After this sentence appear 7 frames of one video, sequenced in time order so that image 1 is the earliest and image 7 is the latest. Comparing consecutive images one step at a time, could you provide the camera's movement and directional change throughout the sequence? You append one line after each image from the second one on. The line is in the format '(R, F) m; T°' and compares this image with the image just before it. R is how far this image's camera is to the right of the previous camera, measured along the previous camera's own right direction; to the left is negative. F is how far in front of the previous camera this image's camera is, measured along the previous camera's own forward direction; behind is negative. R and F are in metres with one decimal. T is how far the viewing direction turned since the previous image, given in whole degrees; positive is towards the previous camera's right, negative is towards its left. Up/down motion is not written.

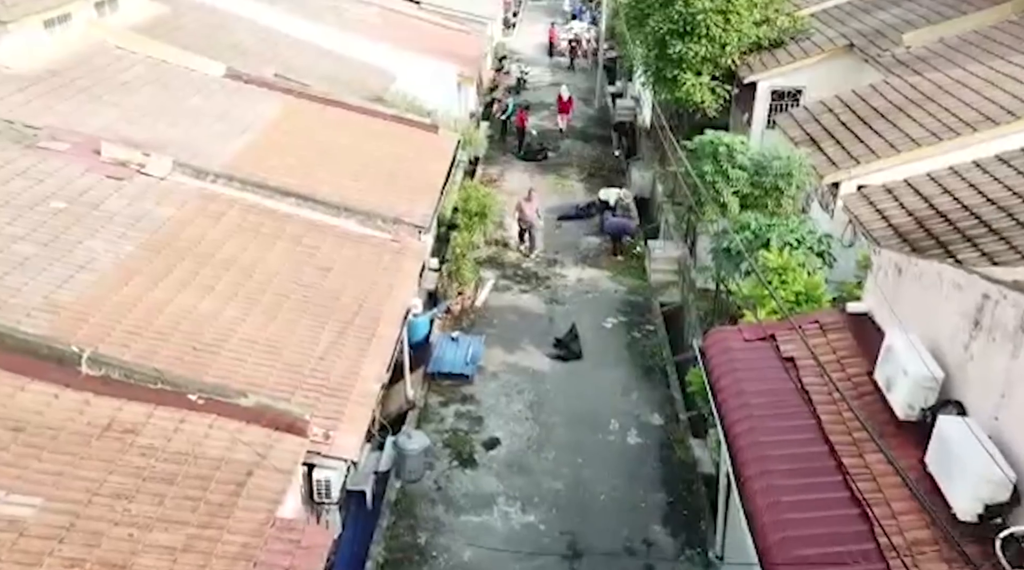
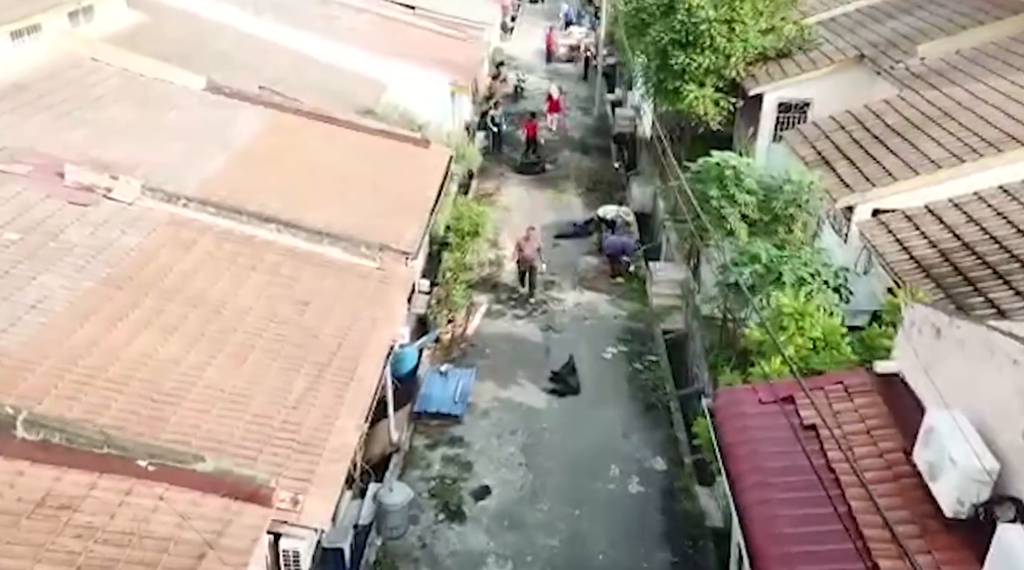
(+0.1, +0.8) m; 0°
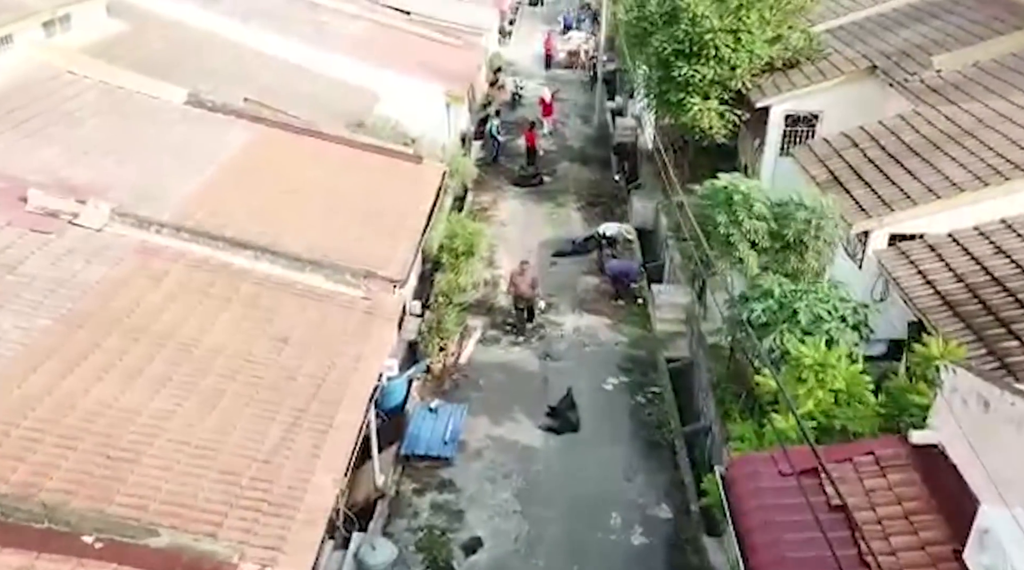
(+0.1, +0.7) m; 0°
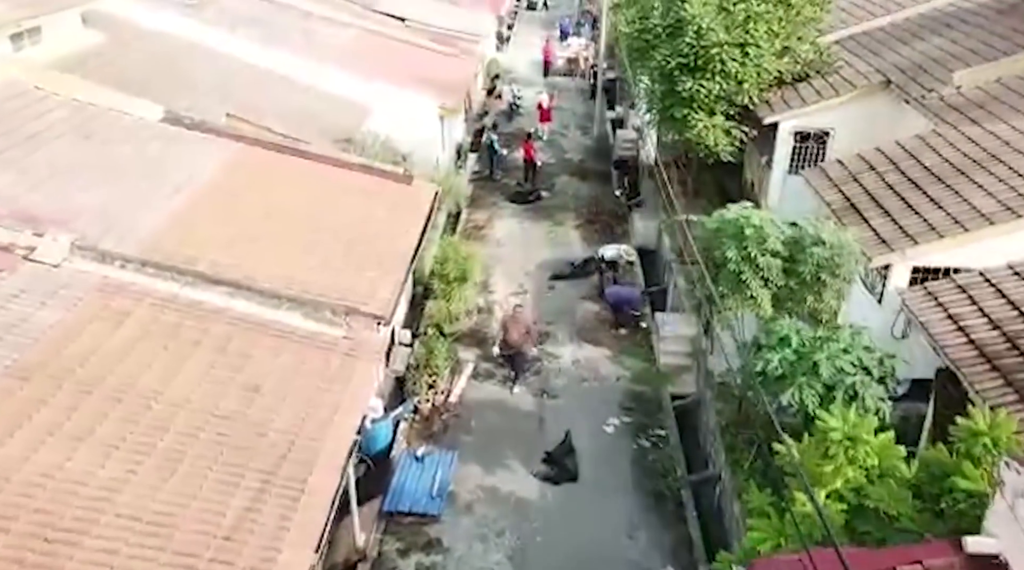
(+0.1, +0.8) m; 0°
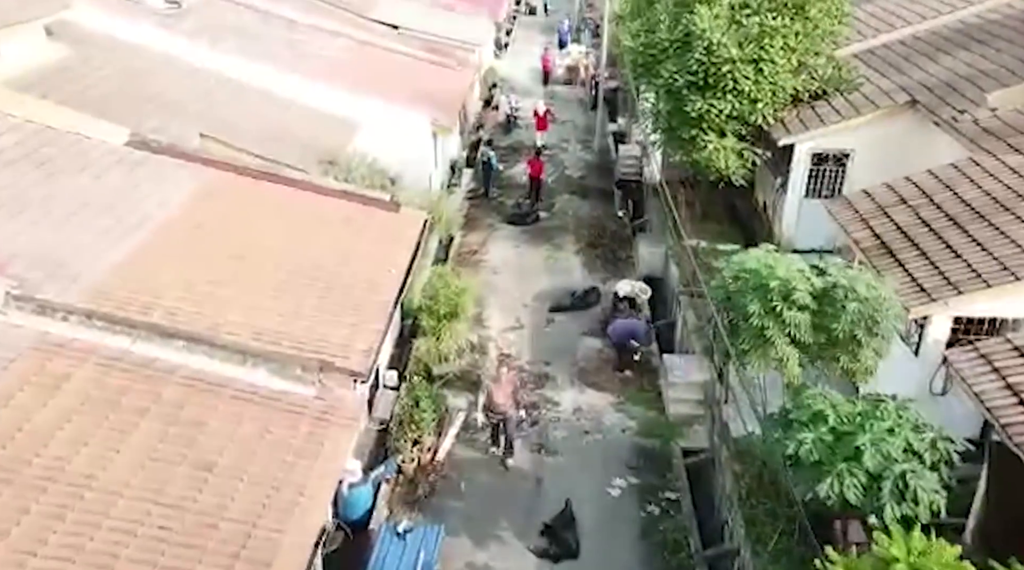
(+0.1, +1.2) m; 0°
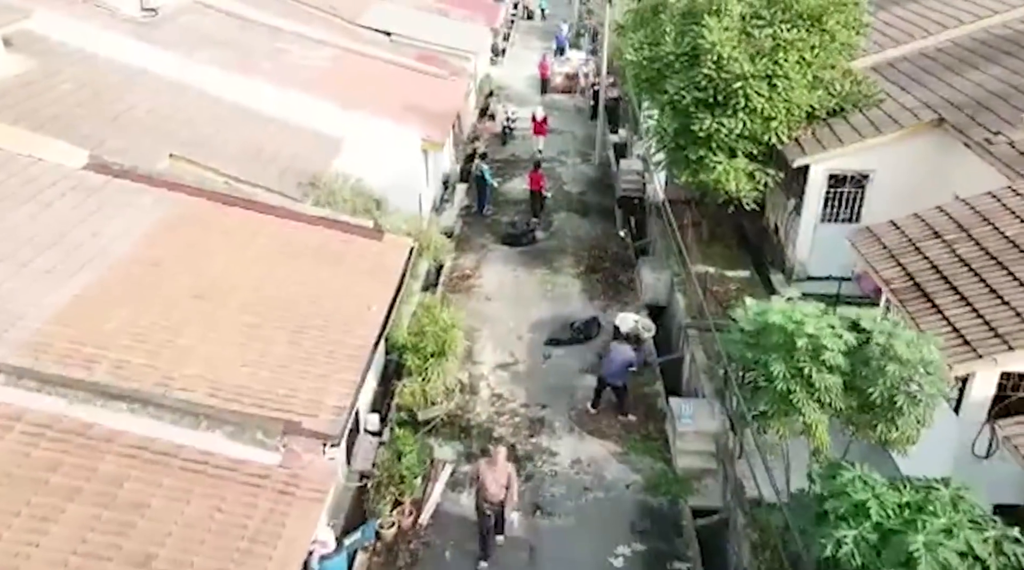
(+0.1, +1.1) m; 0°
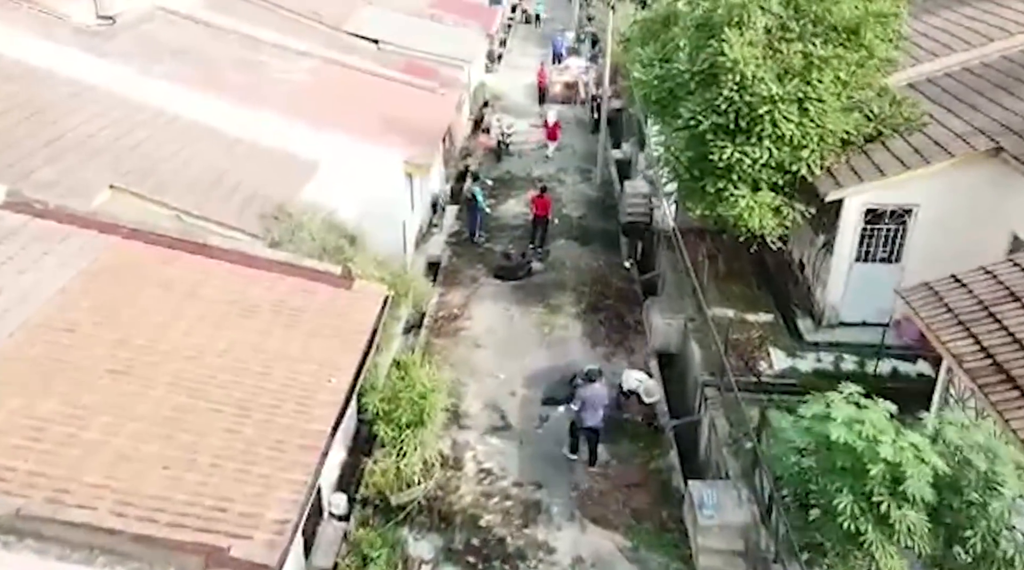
(+0.1, +1.8) m; 0°
